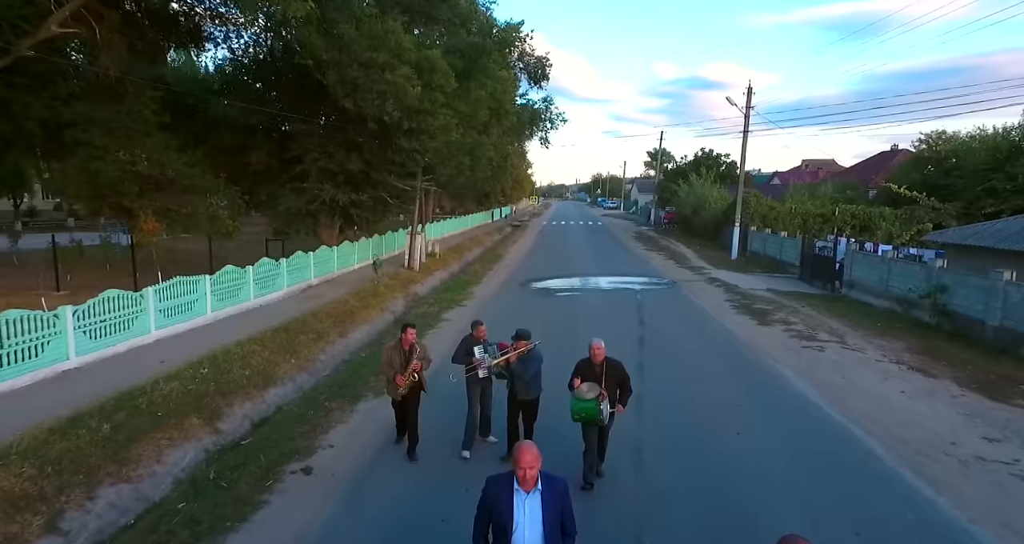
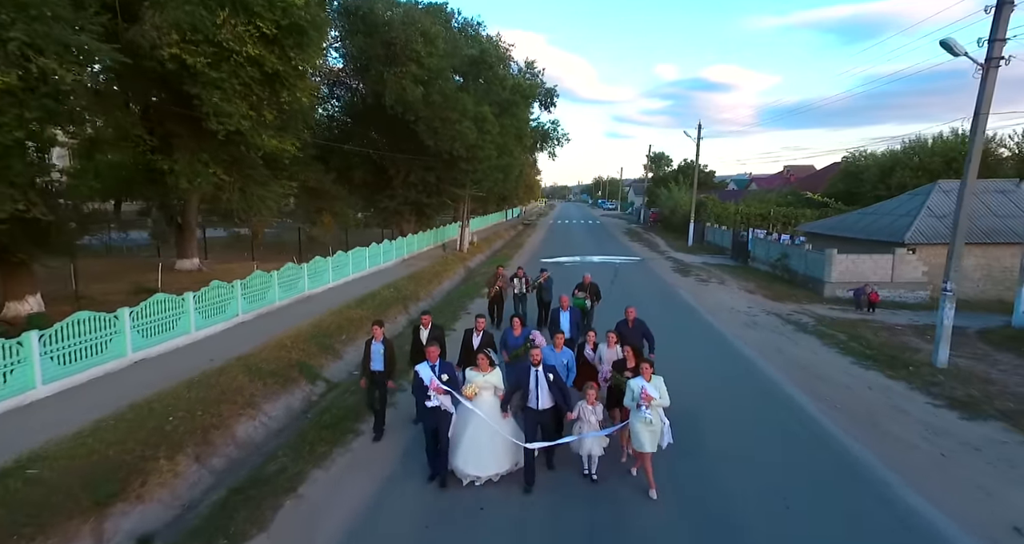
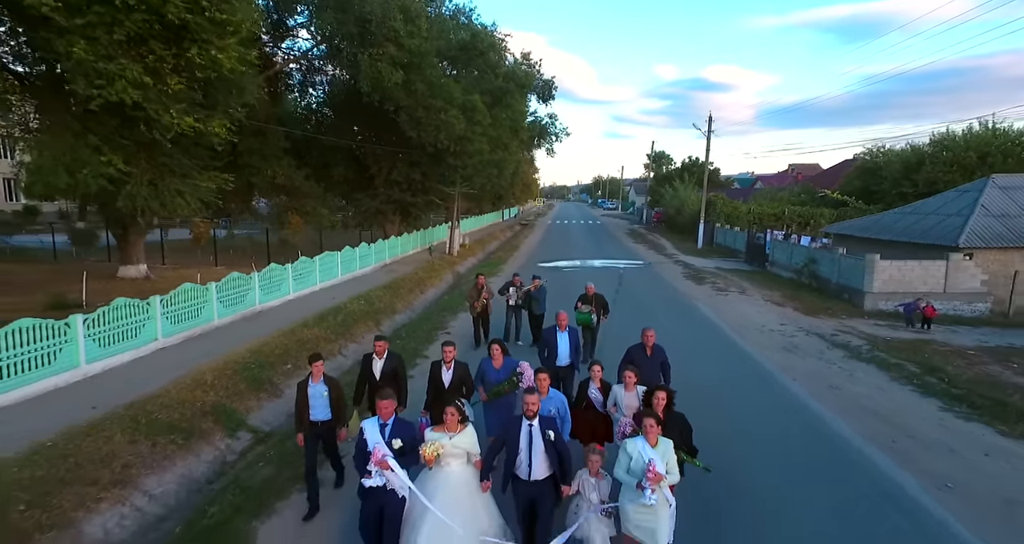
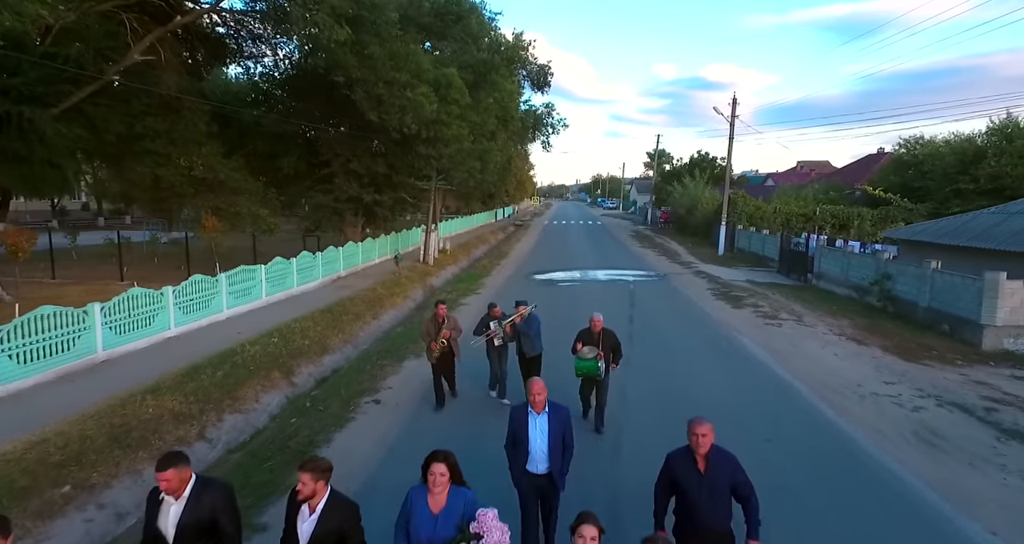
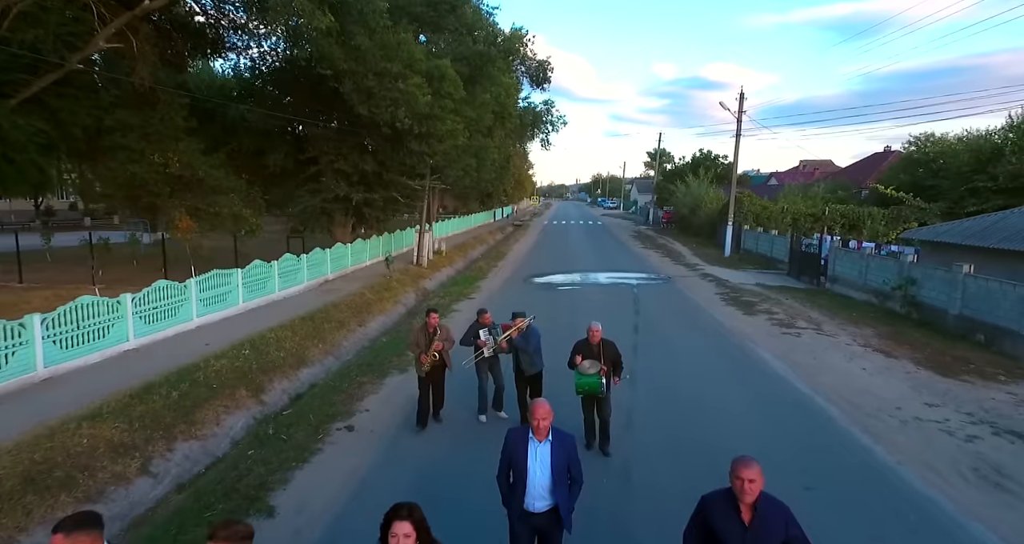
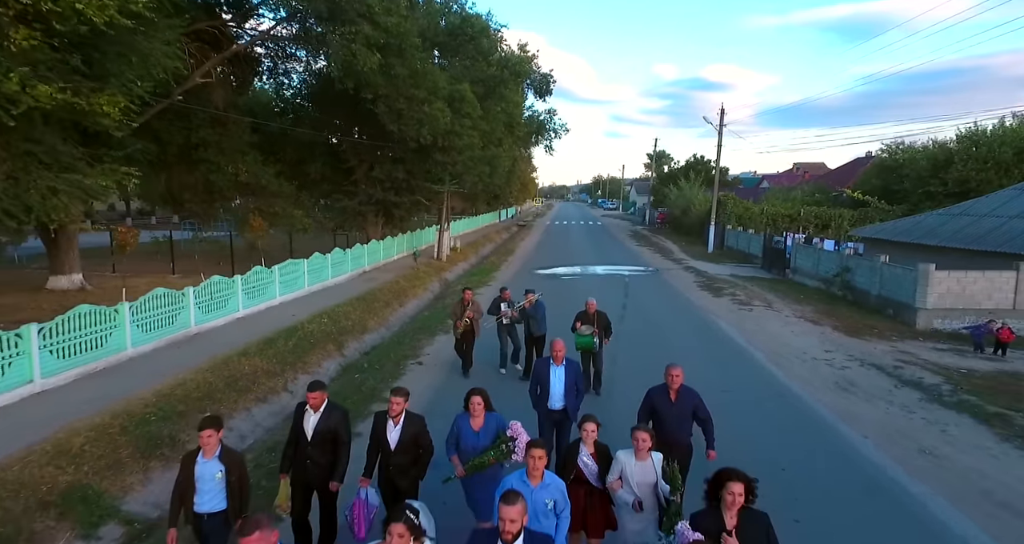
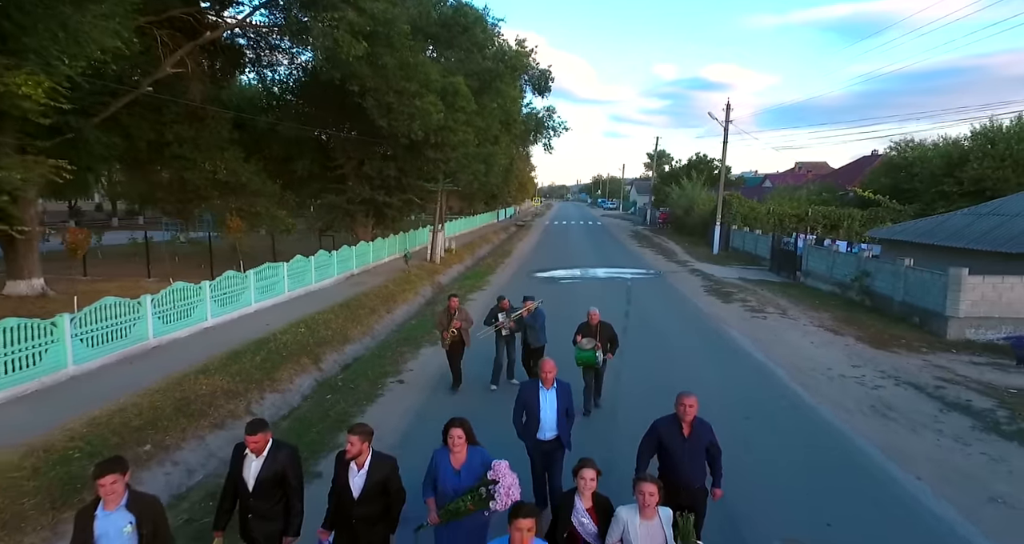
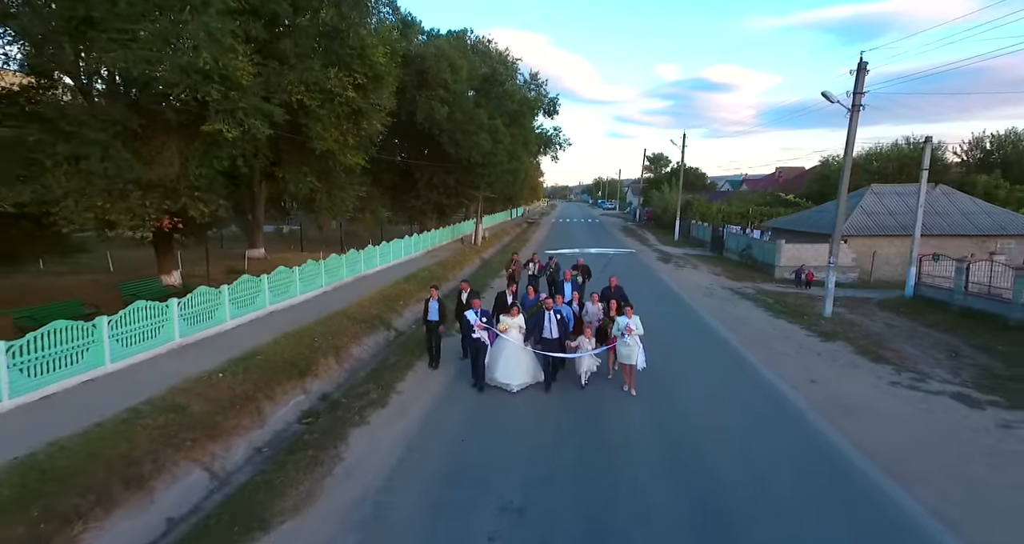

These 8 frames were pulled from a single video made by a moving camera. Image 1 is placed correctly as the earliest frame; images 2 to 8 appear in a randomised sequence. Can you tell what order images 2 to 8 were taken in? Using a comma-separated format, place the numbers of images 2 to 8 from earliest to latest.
5, 4, 7, 6, 3, 2, 8
